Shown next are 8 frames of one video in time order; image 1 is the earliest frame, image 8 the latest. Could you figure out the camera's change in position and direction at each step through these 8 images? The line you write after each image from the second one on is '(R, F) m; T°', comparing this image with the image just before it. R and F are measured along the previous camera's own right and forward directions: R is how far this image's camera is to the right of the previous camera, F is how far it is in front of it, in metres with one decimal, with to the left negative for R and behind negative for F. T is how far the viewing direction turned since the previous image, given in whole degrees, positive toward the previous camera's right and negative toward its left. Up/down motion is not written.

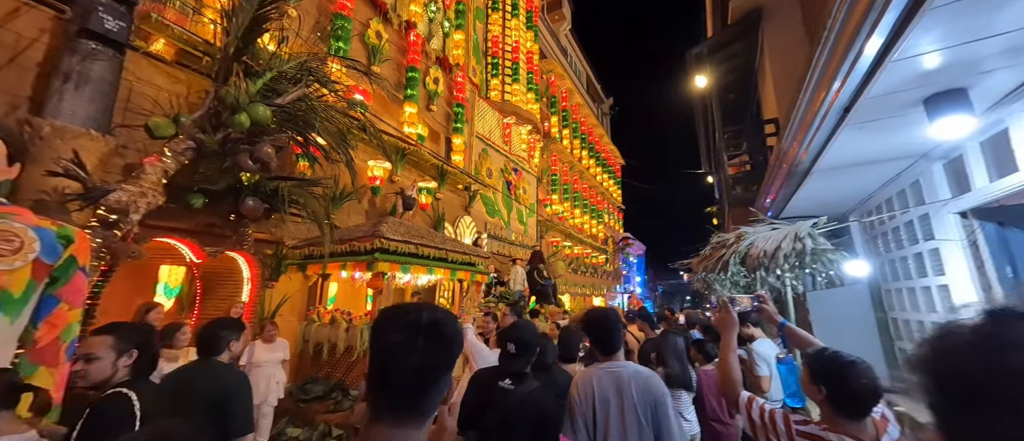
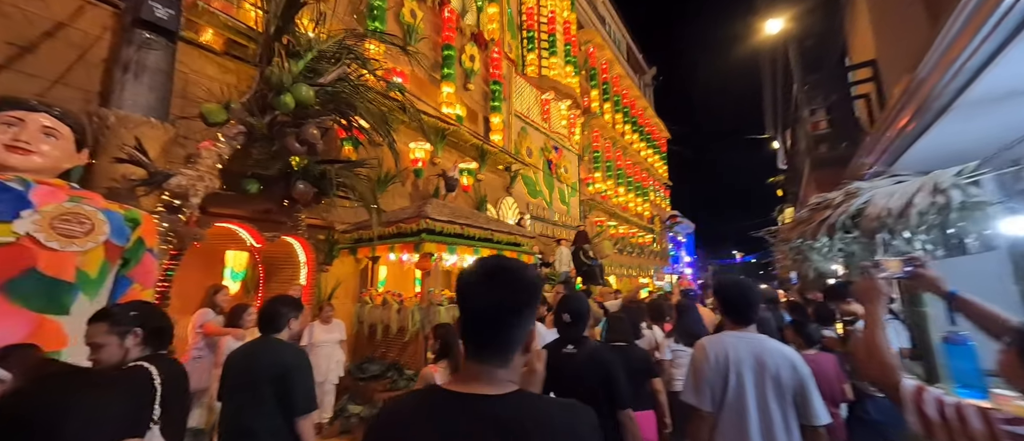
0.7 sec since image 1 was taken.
(-0.2, +0.3) m; -6°
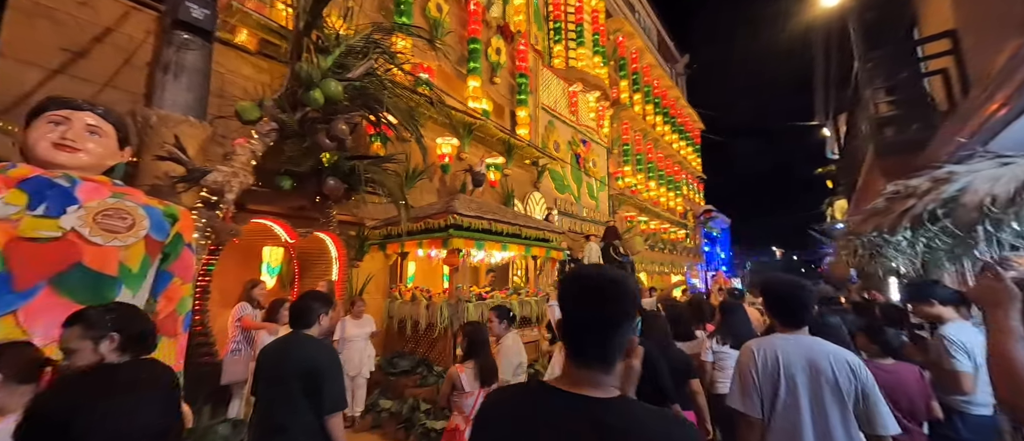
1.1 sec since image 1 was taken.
(-0.1, +0.2) m; -4°
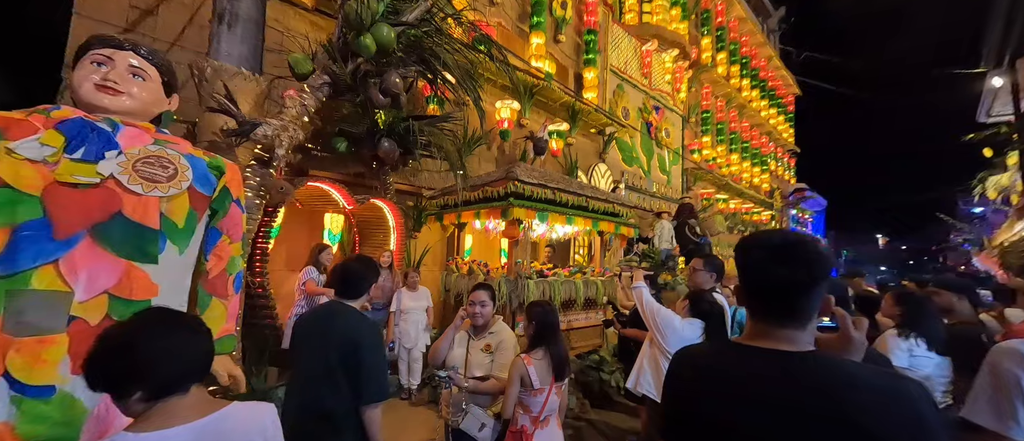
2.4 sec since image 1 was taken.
(-0.2, +0.6) m; -9°
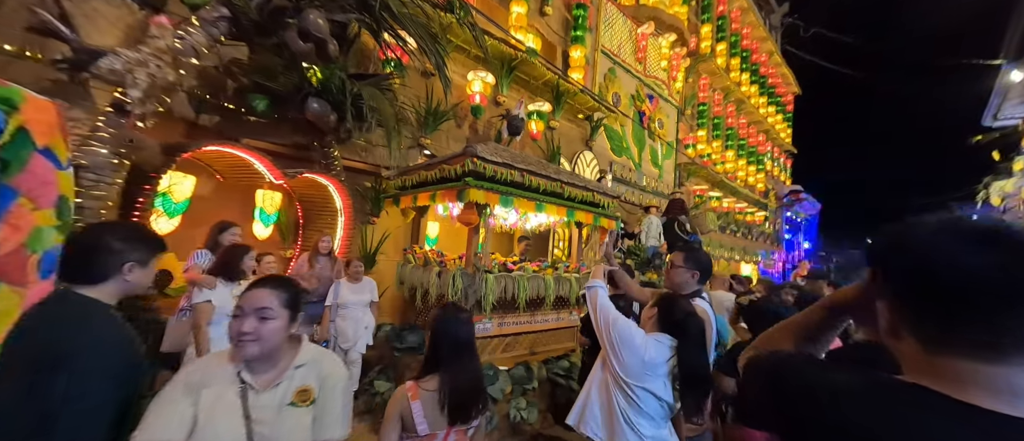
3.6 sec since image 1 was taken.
(+0.5, +0.7) m; +1°
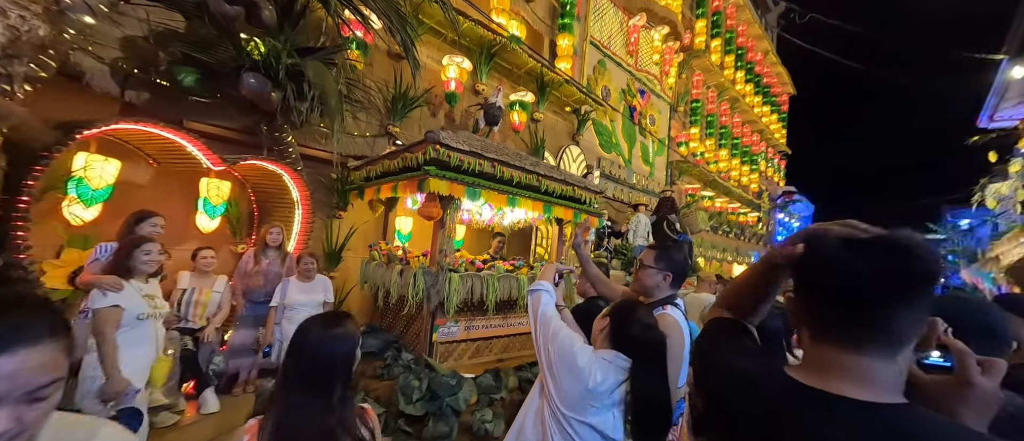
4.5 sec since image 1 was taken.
(+0.3, +0.4) m; +1°
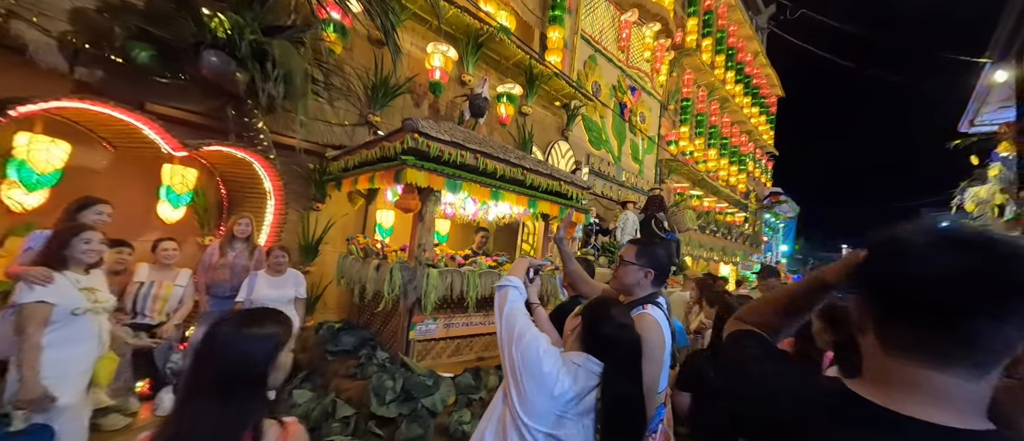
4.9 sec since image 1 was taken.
(+0.1, +0.2) m; +1°
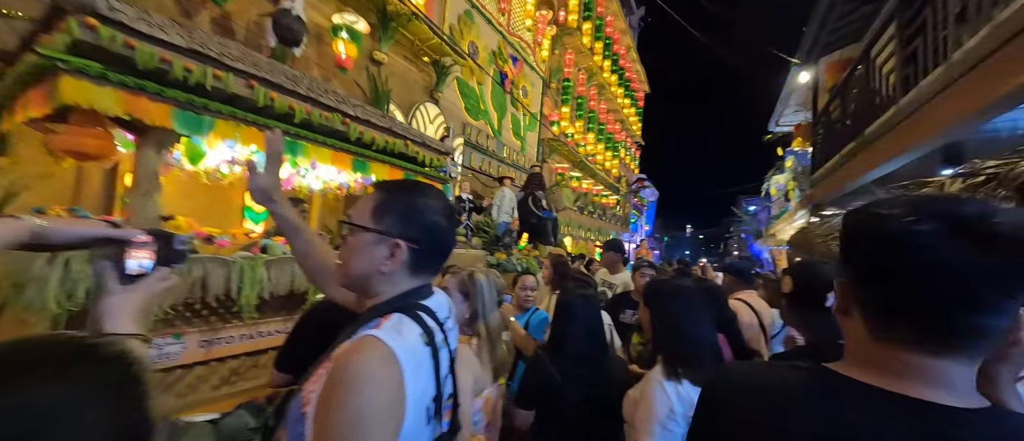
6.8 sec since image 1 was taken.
(+0.7, +1.0) m; +17°
